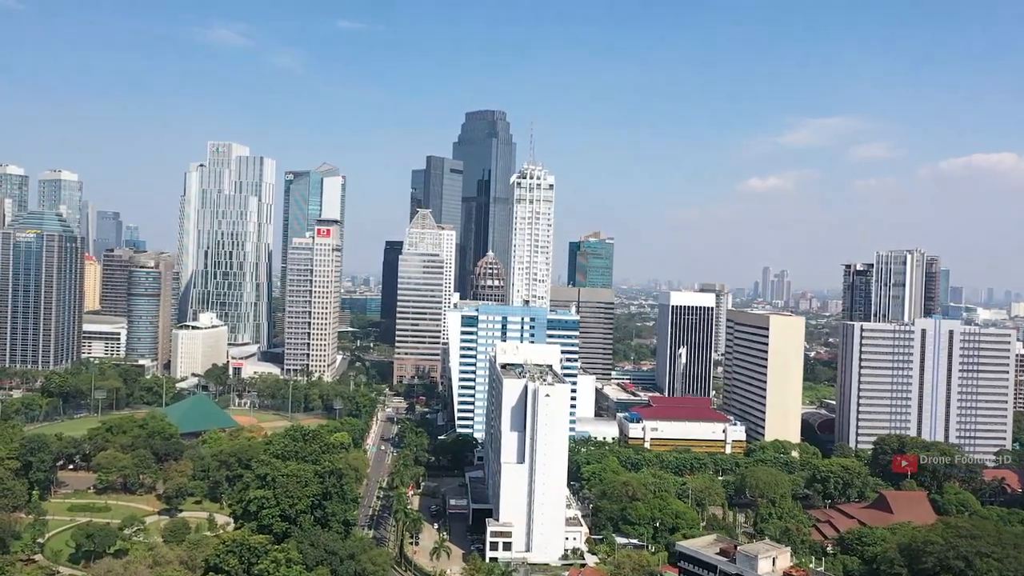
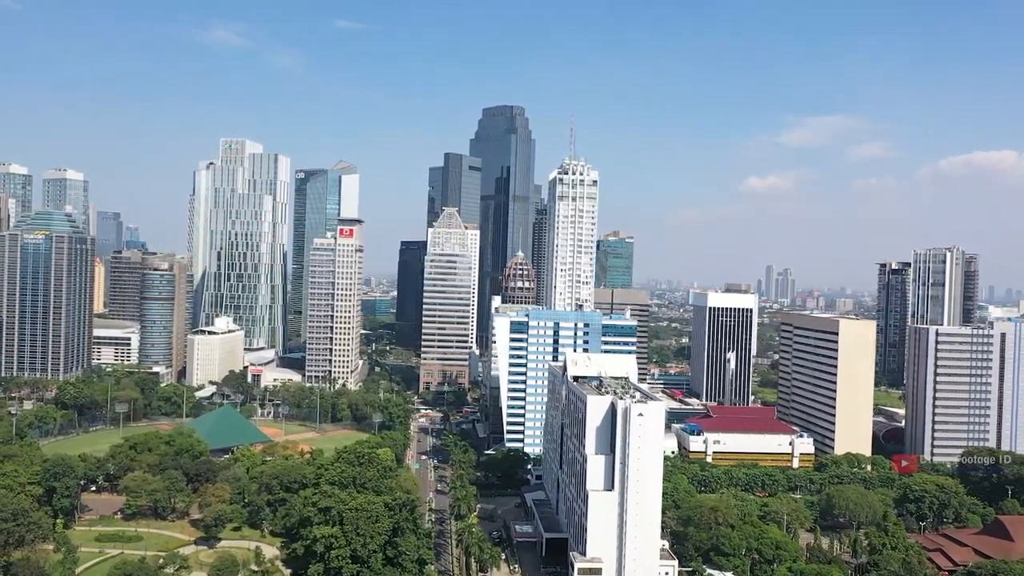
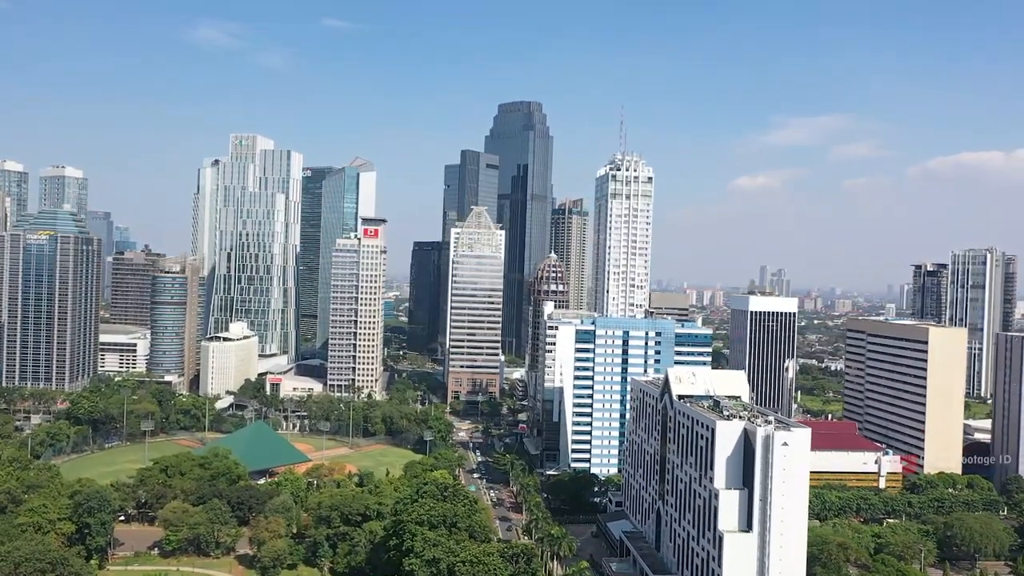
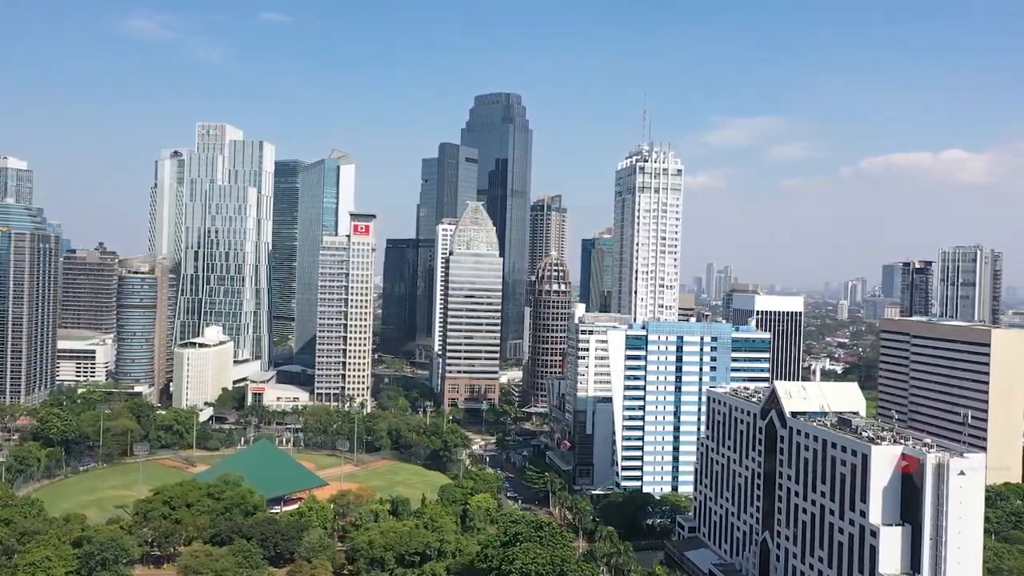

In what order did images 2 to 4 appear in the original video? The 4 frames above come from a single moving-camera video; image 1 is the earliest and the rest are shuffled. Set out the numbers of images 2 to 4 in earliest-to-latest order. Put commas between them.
2, 3, 4
